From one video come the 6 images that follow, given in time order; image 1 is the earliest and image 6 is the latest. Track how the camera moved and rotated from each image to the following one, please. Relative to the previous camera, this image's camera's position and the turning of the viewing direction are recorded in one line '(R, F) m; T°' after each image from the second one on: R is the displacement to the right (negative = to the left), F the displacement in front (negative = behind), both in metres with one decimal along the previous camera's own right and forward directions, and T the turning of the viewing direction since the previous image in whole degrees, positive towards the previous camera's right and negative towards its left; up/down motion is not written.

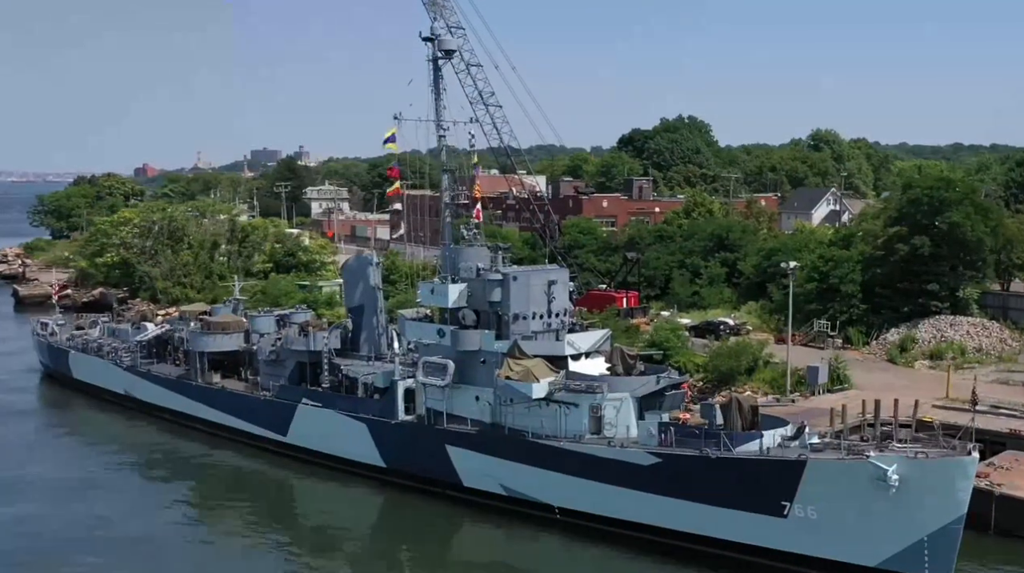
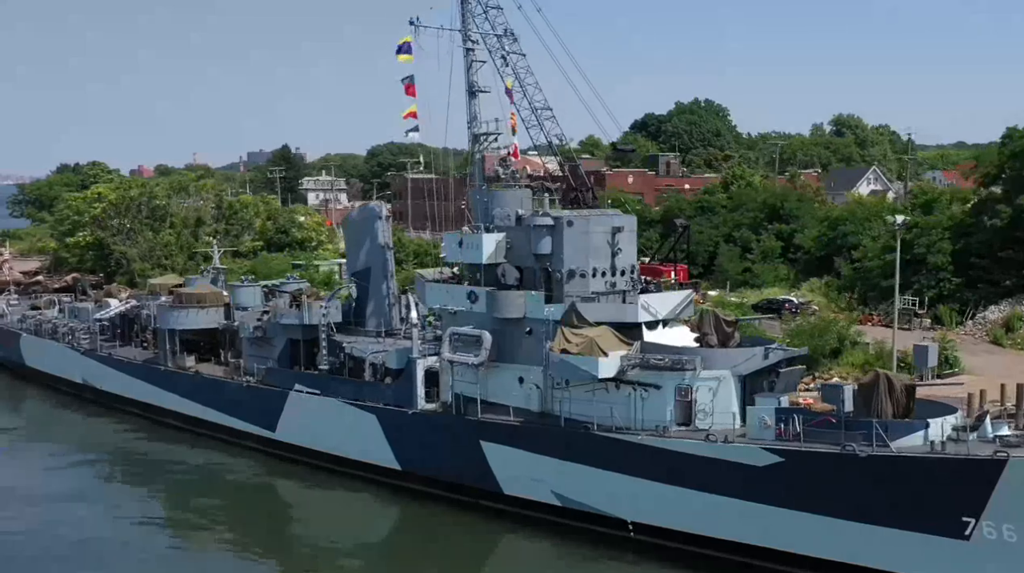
(-0.9, +5.5) m; 0°
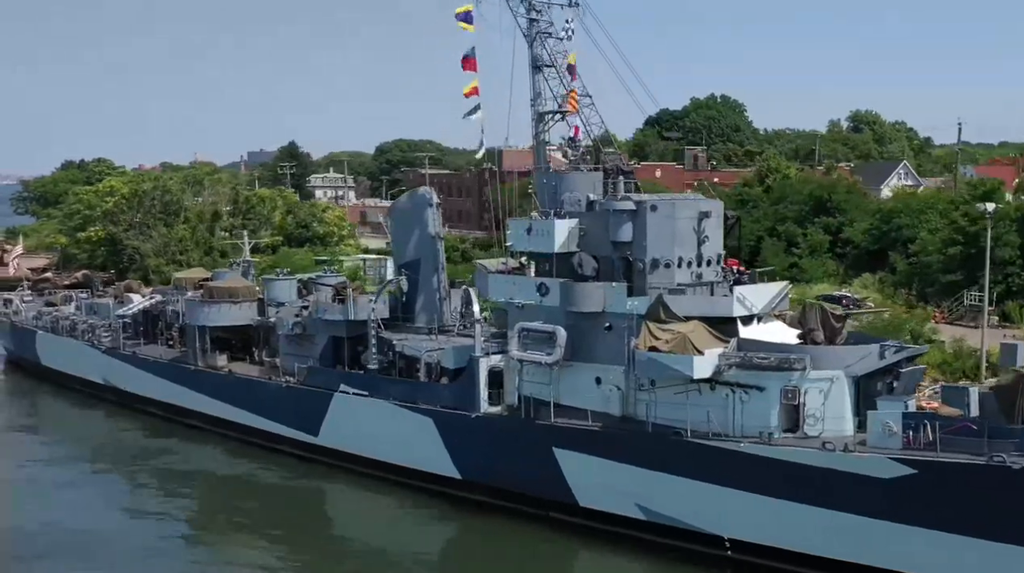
(-1.2, +1.7) m; 0°
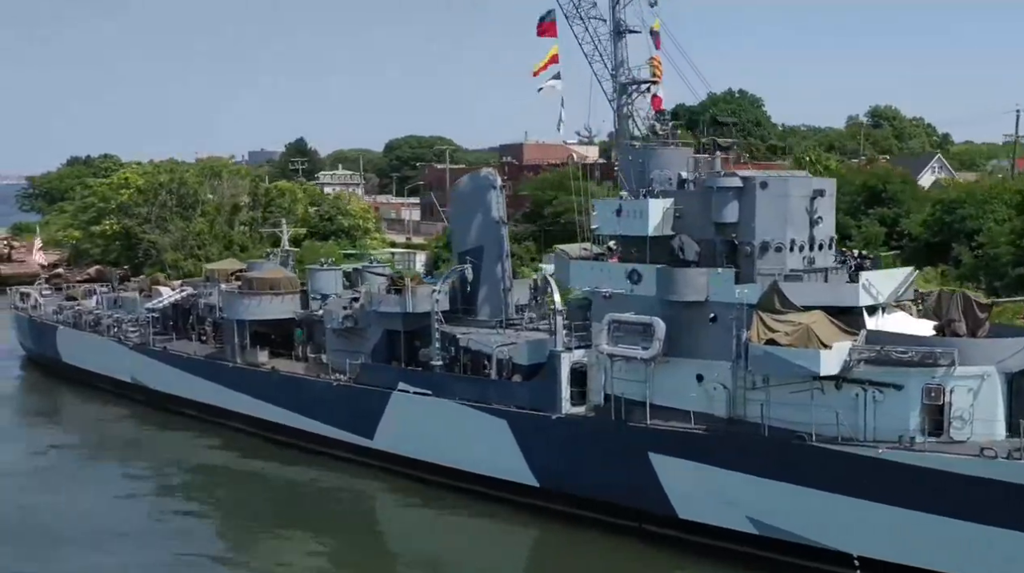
(-1.2, +1.7) m; 0°
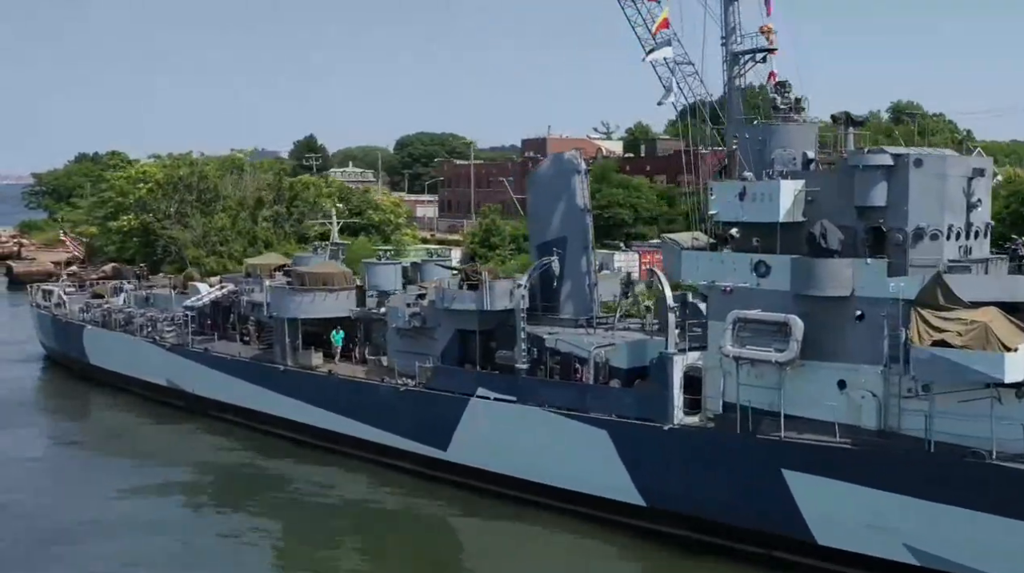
(-1.3, +1.9) m; 0°
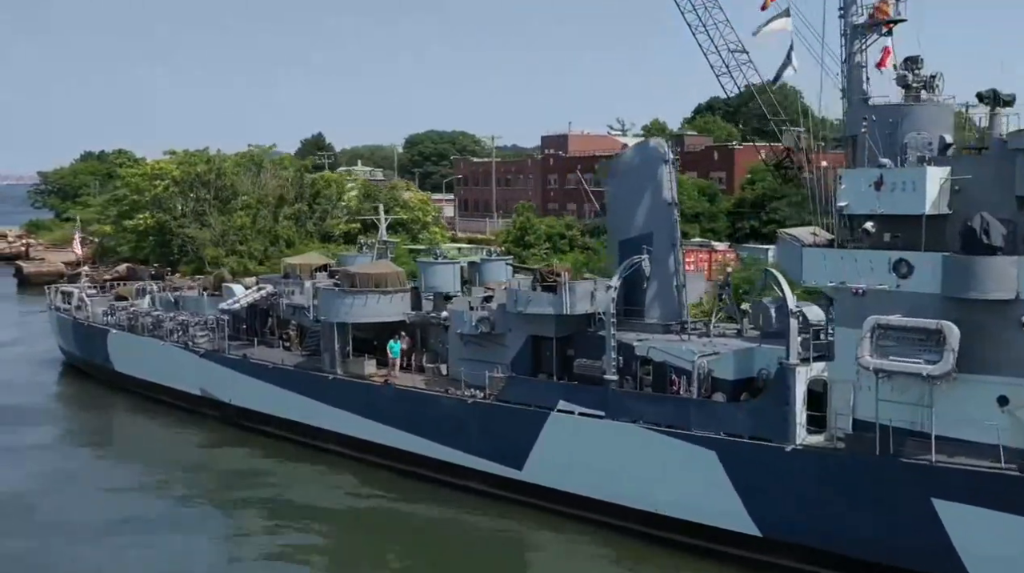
(-1.1, +1.7) m; 0°
